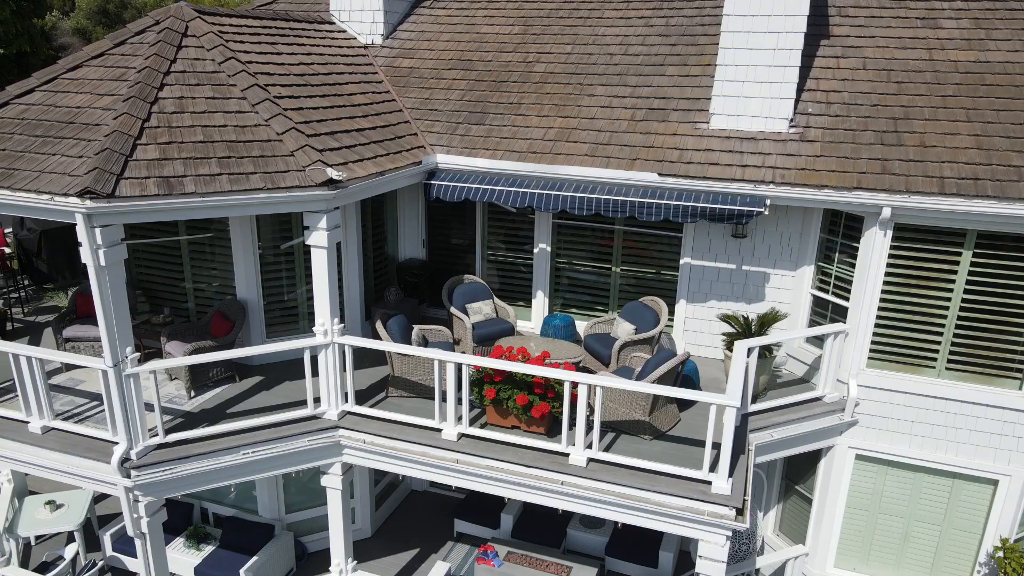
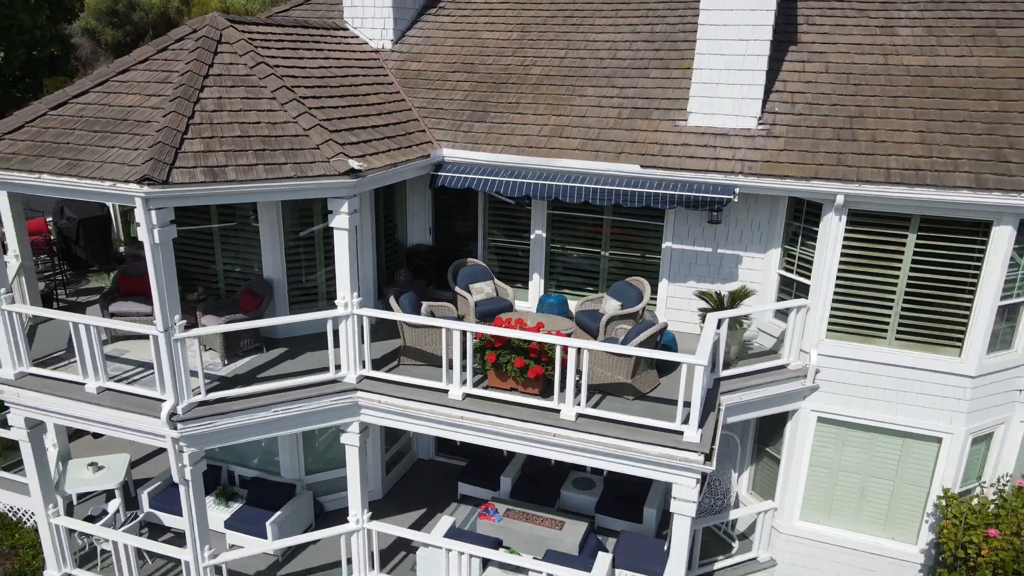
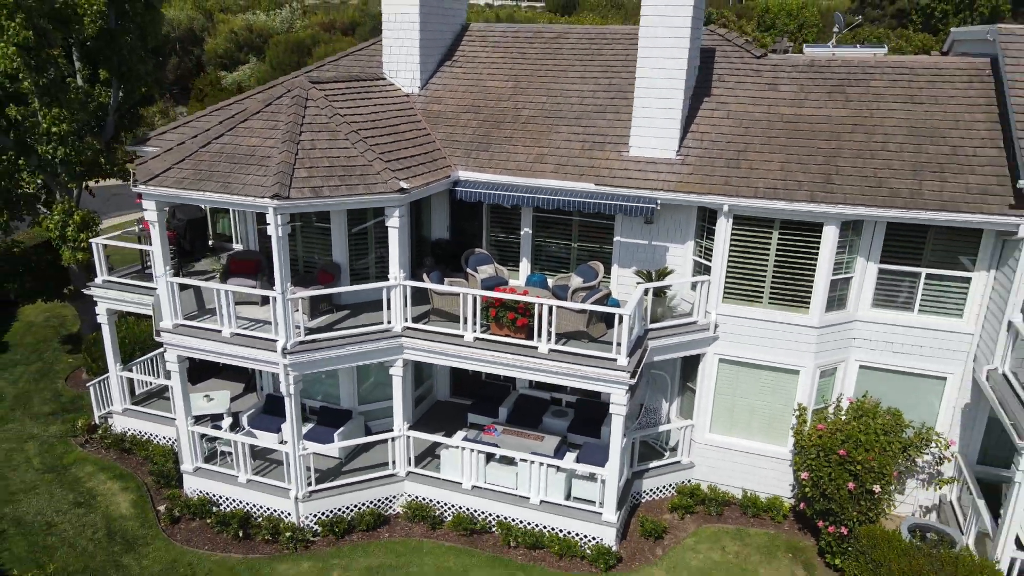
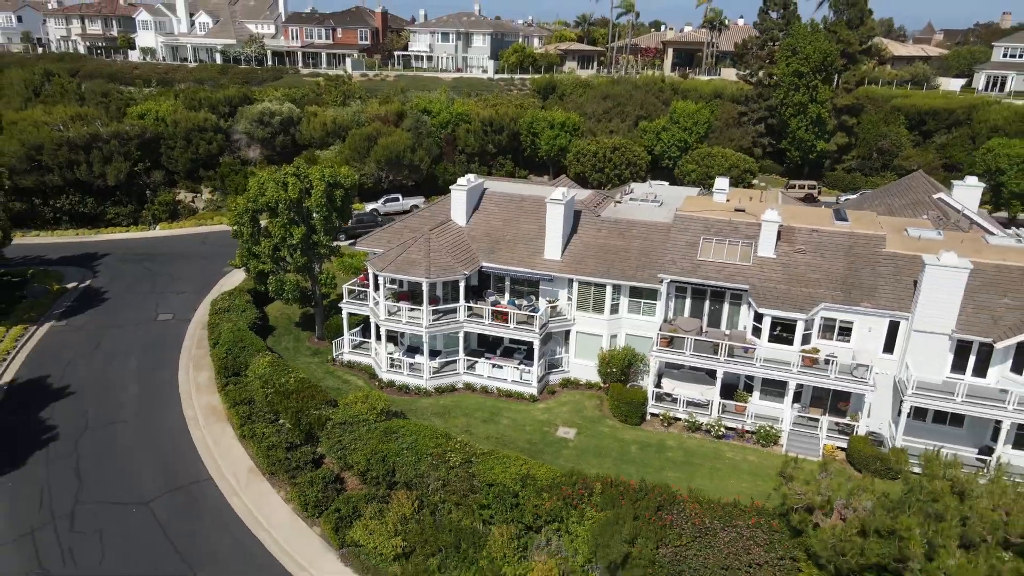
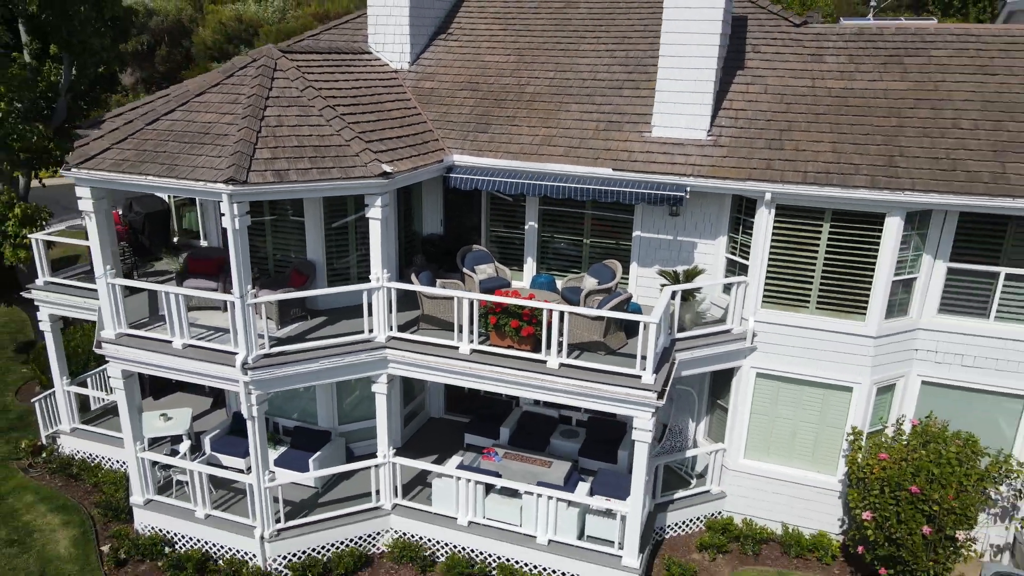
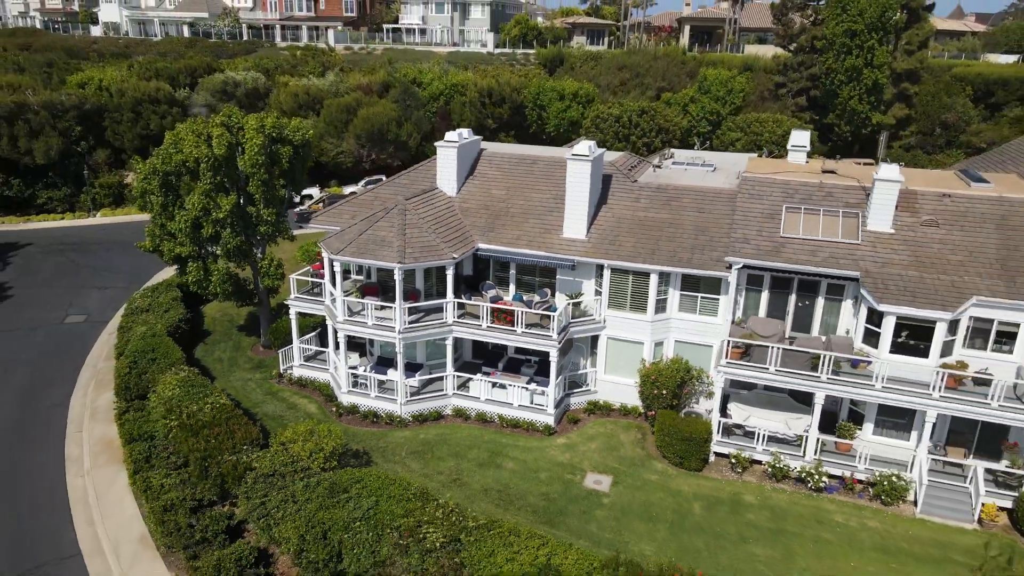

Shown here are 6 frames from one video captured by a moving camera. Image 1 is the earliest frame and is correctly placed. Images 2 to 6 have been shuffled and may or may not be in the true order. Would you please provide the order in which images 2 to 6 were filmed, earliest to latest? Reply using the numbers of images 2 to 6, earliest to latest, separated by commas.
2, 5, 3, 6, 4
